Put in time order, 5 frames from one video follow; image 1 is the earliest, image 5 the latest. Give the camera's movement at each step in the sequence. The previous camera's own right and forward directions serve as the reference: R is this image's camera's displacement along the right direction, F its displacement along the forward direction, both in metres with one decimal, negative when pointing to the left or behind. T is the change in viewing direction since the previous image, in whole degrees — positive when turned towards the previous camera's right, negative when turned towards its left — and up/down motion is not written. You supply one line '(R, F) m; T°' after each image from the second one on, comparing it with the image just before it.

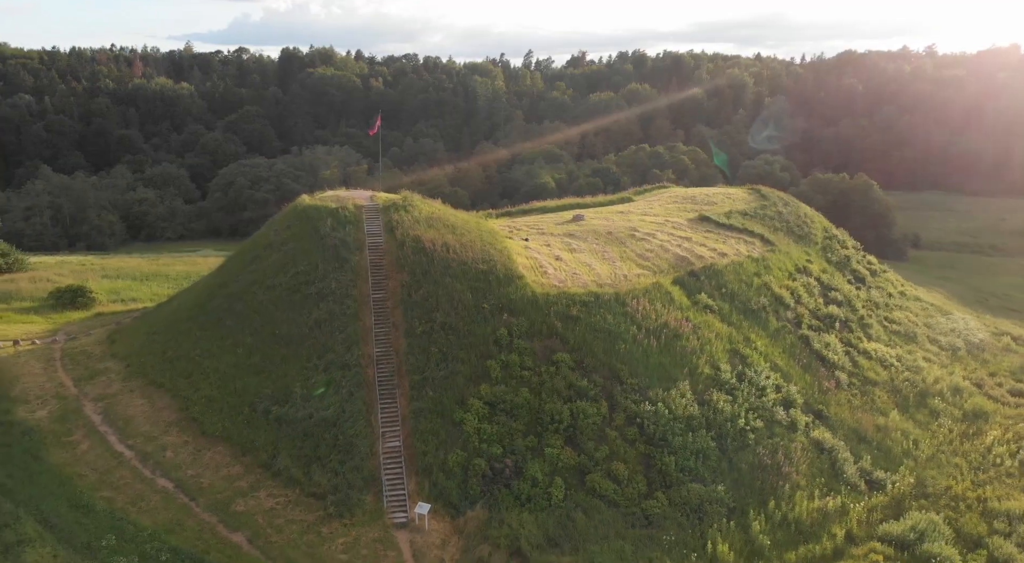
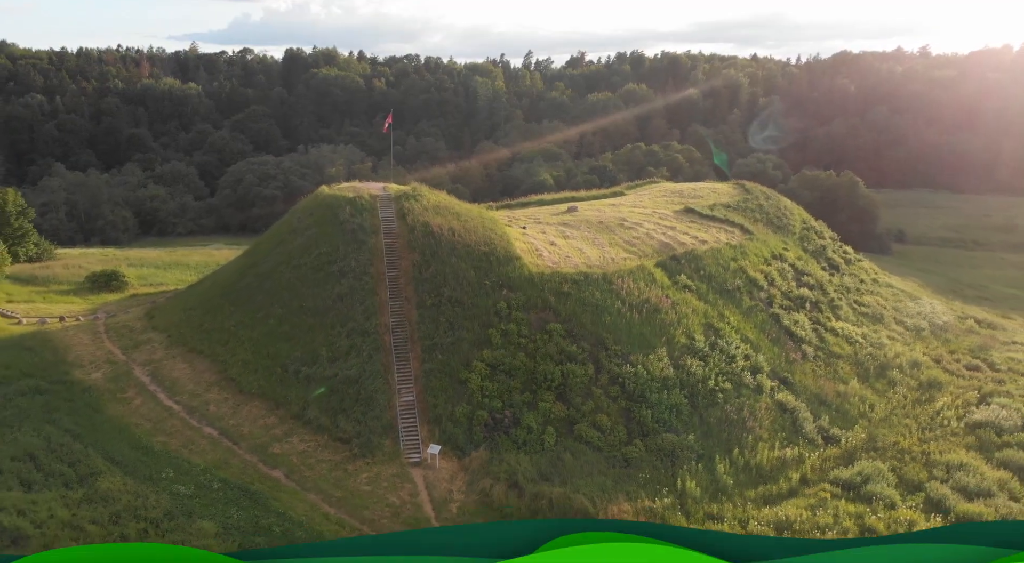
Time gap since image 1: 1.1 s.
(+0.1, -2.9) m; 0°
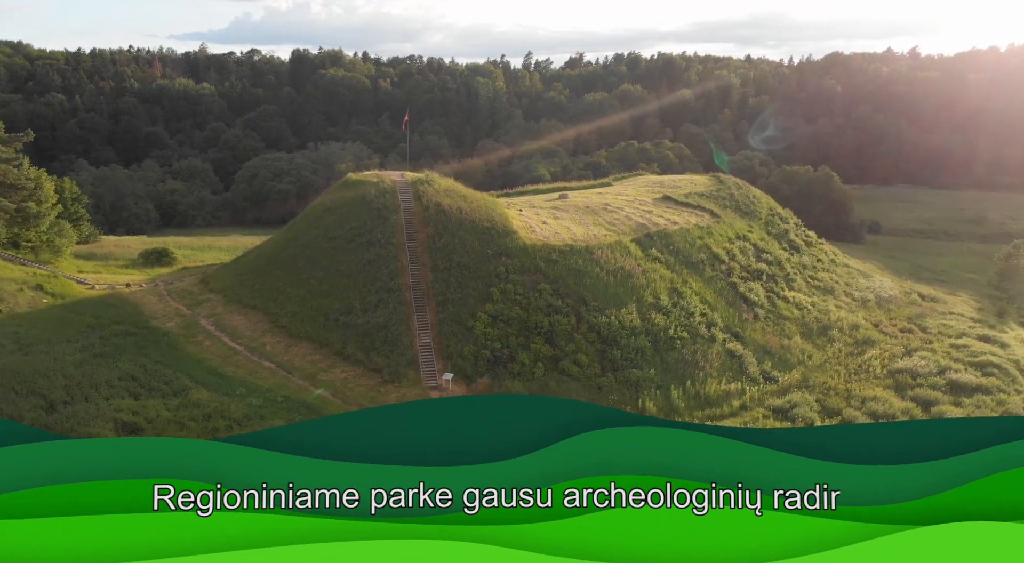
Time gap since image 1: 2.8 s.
(+0.1, -5.5) m; 0°
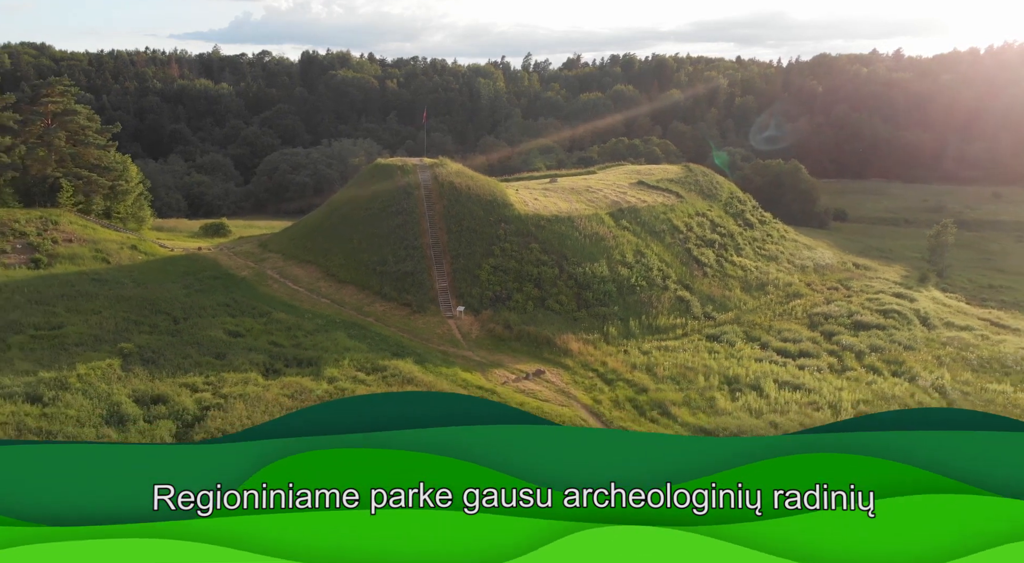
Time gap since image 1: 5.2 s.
(+0.2, -8.6) m; 0°
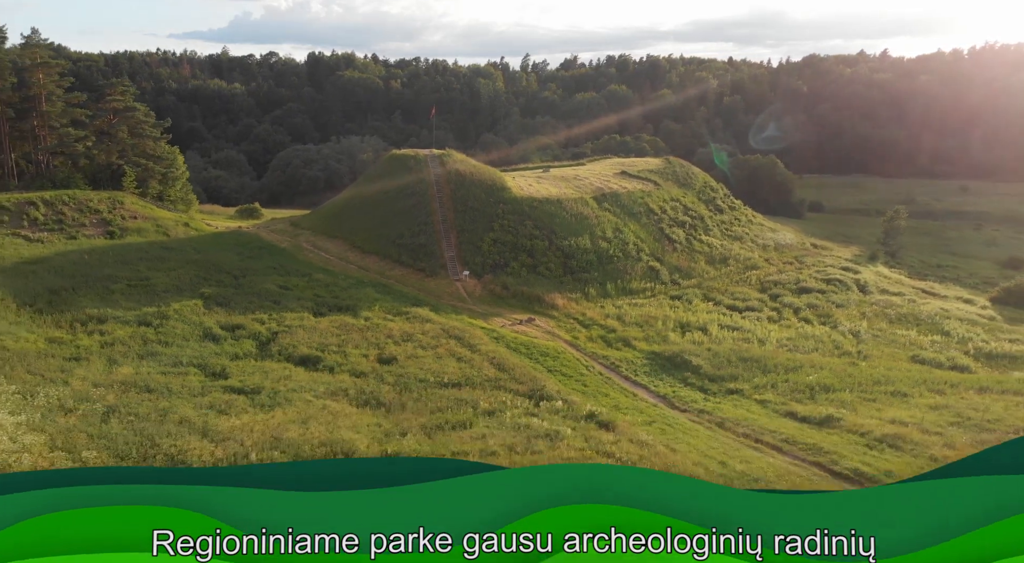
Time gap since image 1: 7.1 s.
(+0.2, -7.1) m; 0°
